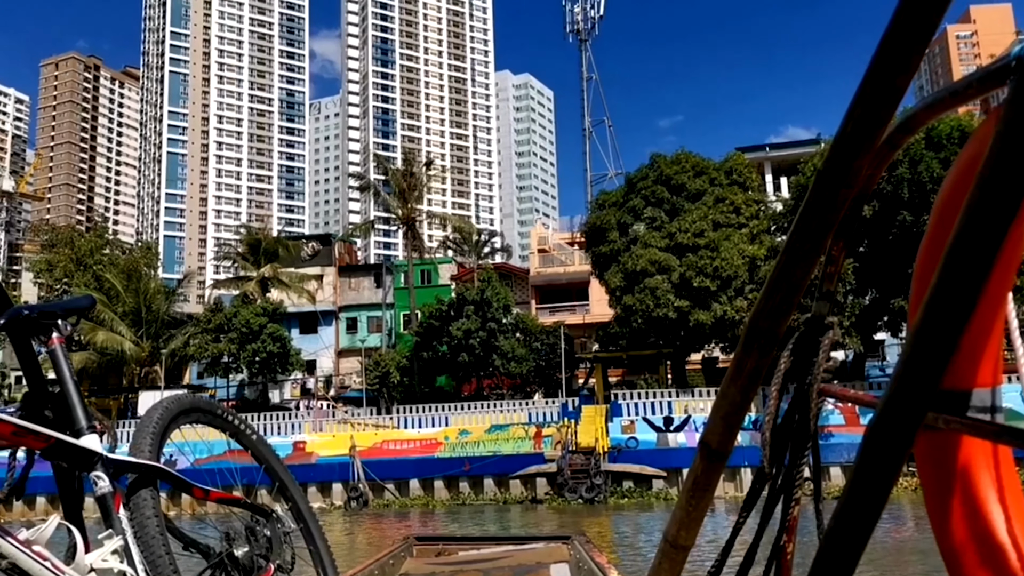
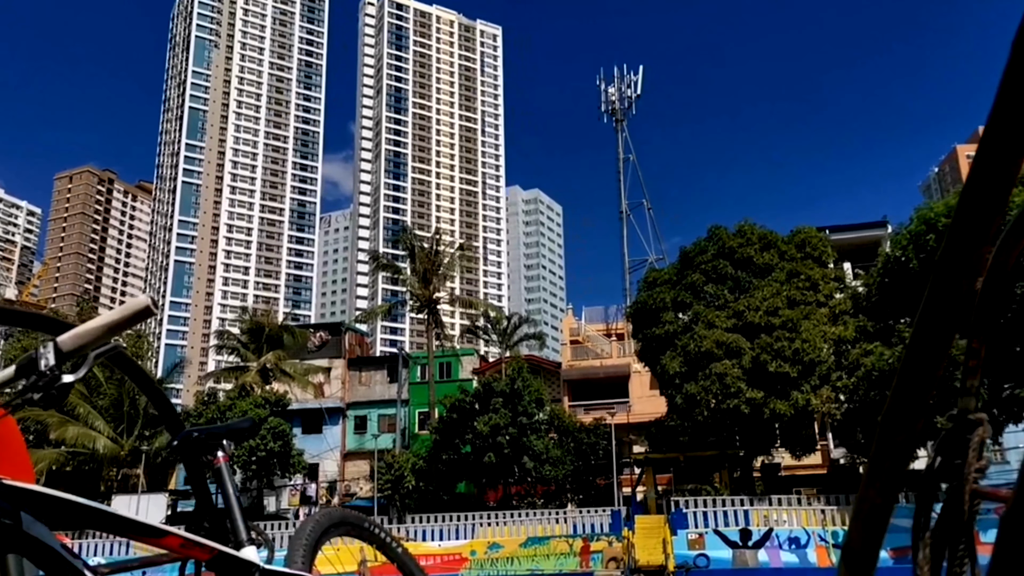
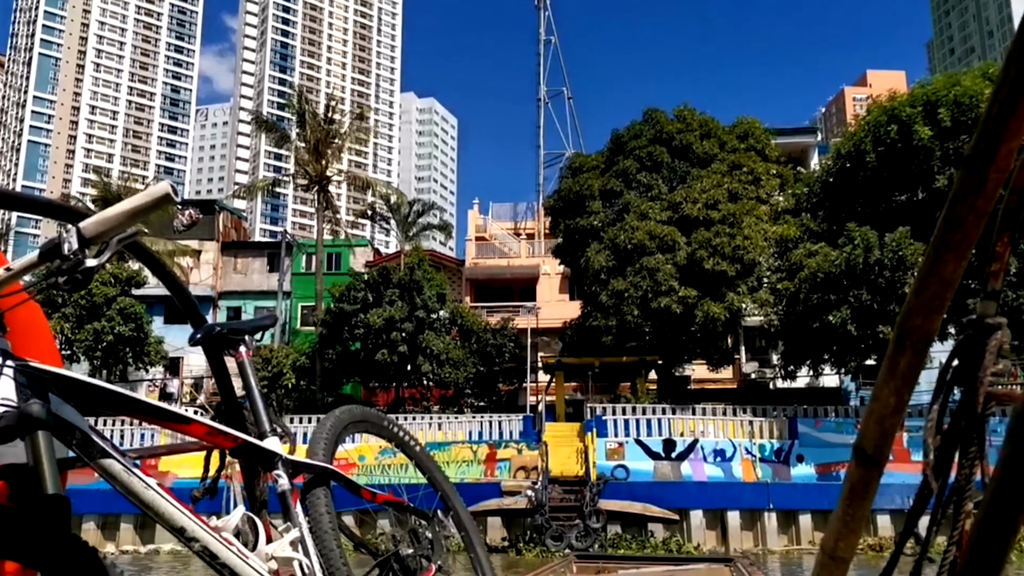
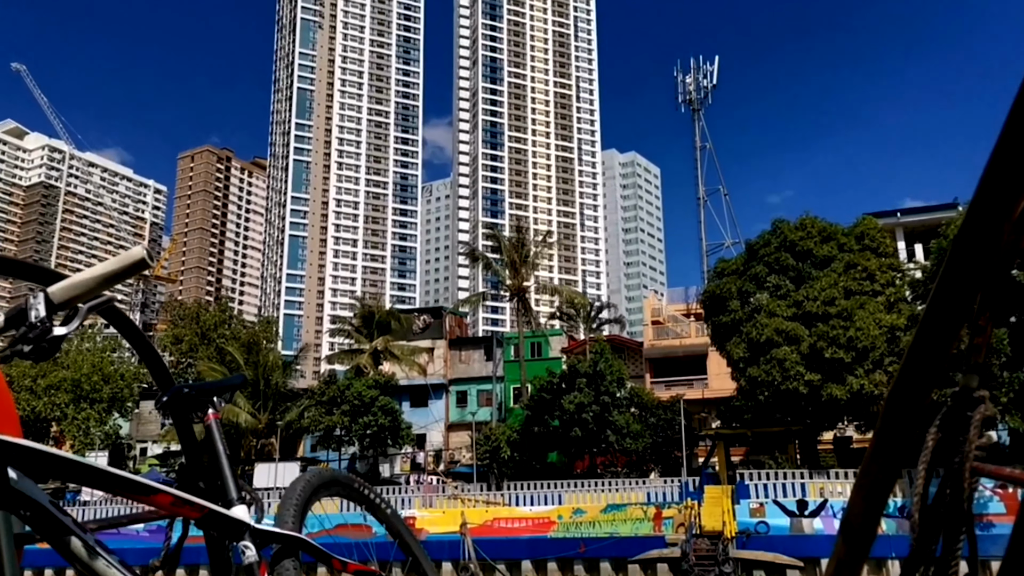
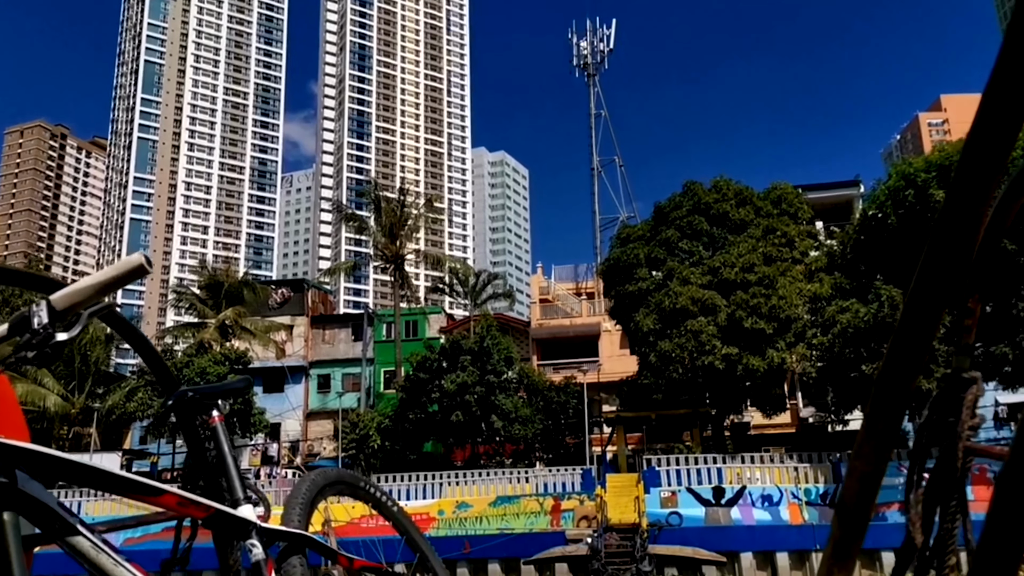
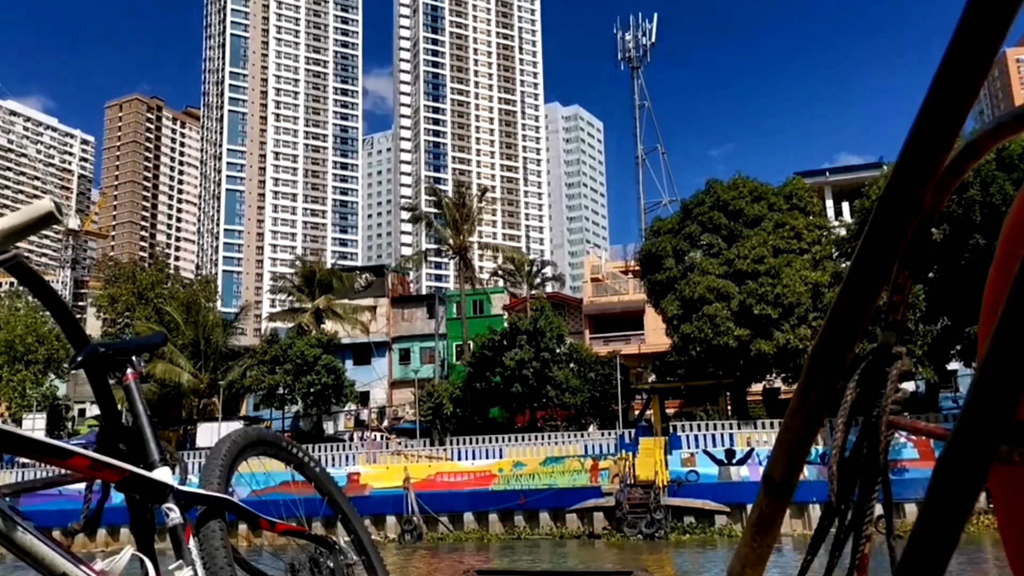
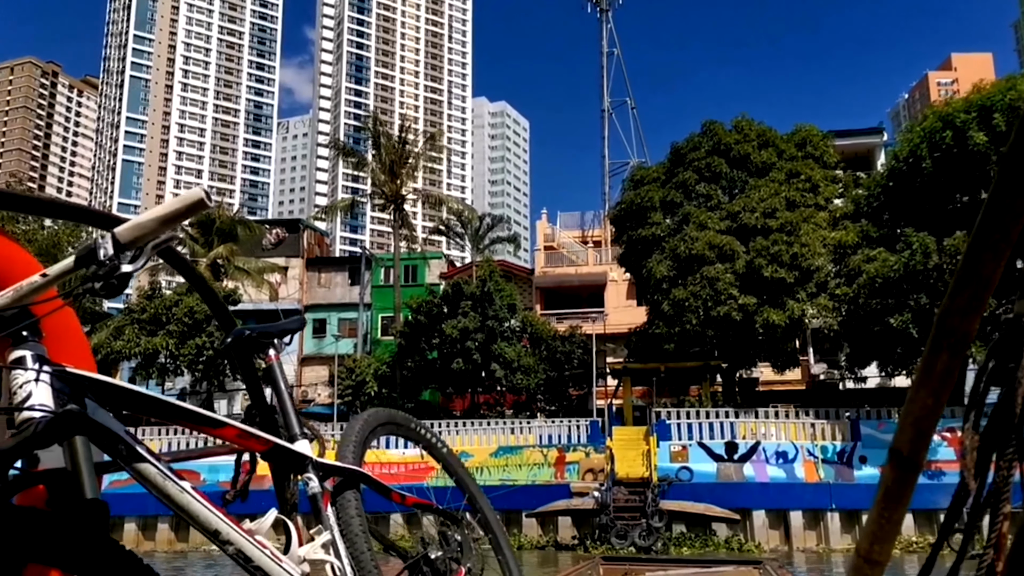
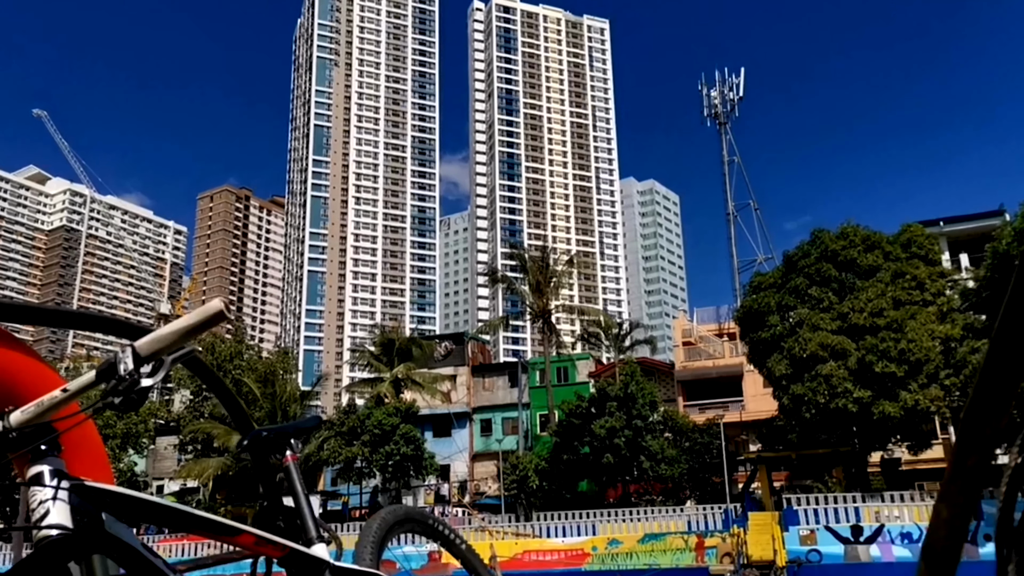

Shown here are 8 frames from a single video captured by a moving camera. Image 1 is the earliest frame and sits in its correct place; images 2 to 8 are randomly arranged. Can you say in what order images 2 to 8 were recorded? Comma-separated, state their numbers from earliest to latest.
6, 4, 8, 2, 5, 7, 3
